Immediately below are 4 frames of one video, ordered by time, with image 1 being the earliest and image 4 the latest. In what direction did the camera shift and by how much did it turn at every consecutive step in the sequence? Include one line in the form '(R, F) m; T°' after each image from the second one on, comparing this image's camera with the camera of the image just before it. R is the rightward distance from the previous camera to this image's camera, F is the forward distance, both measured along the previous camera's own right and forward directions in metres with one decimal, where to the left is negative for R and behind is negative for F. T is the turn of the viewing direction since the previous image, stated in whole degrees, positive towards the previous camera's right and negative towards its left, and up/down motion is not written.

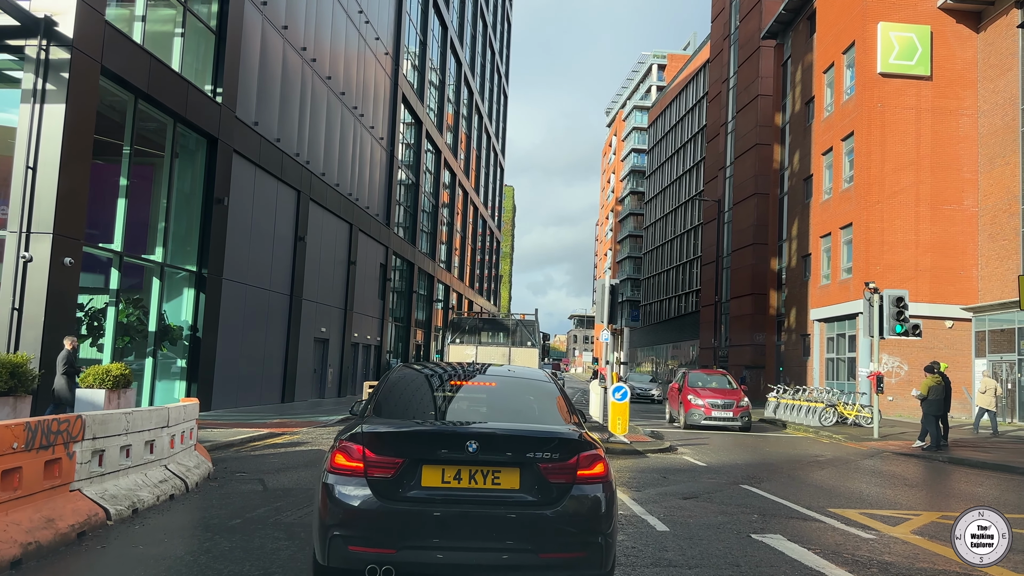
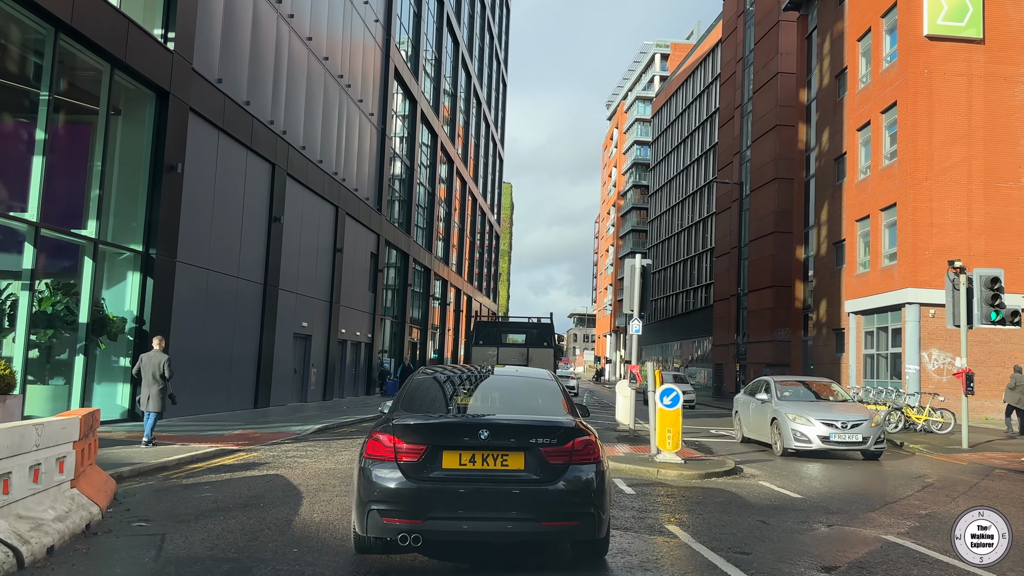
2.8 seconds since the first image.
(-0.3, +3.1) m; 0°
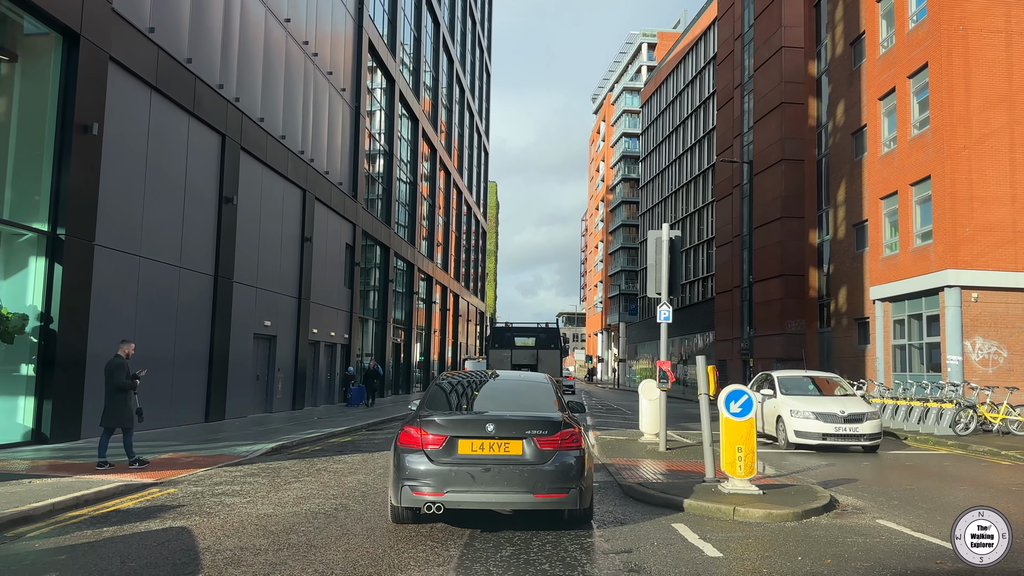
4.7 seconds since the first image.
(-0.2, +3.0) m; +1°
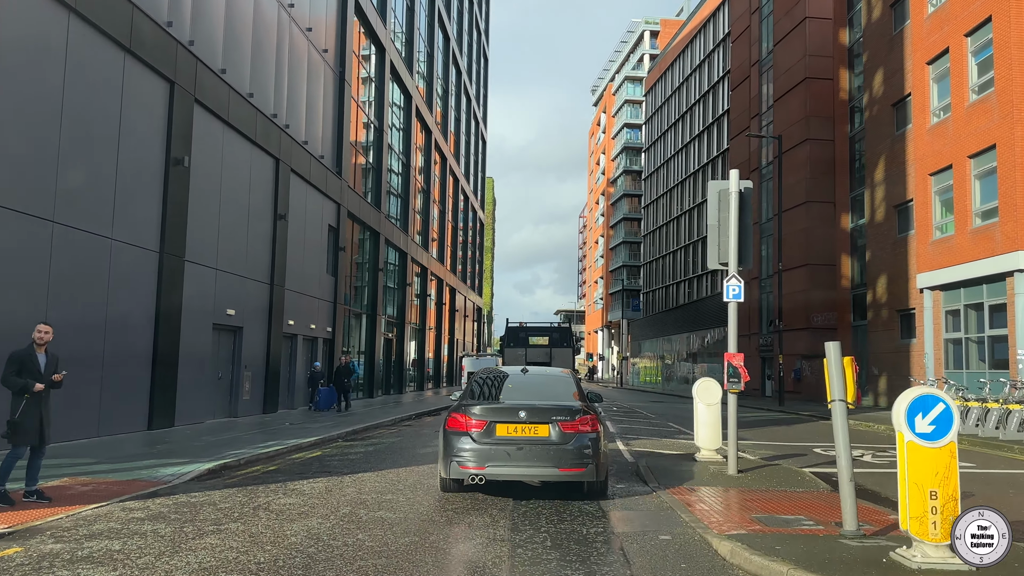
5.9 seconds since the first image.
(-0.3, +3.1) m; 0°
